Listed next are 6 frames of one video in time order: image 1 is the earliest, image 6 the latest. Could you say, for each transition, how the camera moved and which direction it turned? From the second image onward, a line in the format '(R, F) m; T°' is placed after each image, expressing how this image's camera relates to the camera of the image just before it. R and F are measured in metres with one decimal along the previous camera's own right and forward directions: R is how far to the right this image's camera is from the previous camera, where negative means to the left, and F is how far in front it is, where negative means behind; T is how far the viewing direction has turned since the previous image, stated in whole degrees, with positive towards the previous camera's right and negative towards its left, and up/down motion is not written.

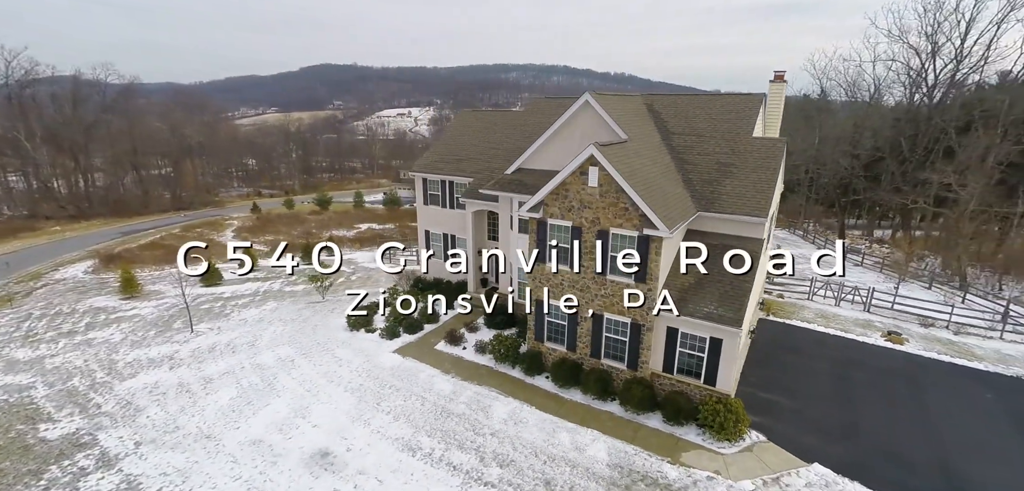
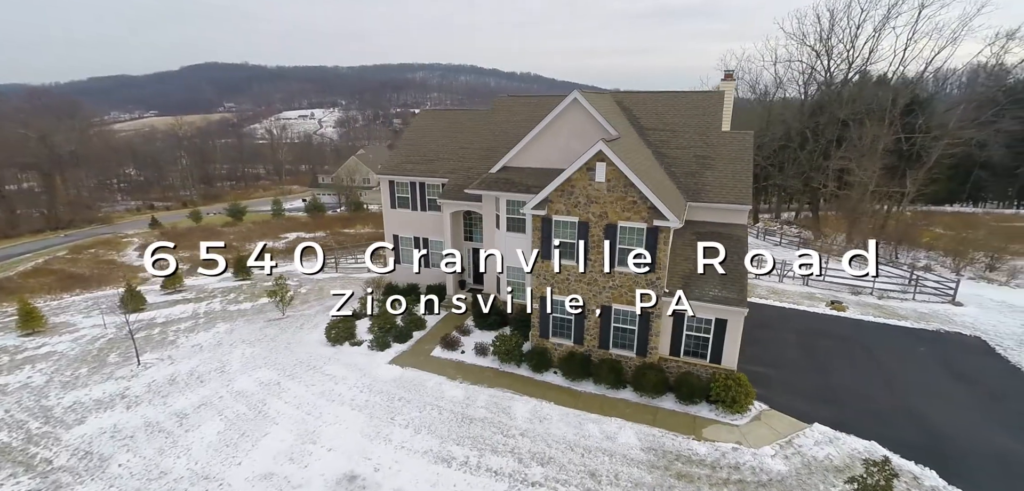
(-2.8, +0.4) m; +10°
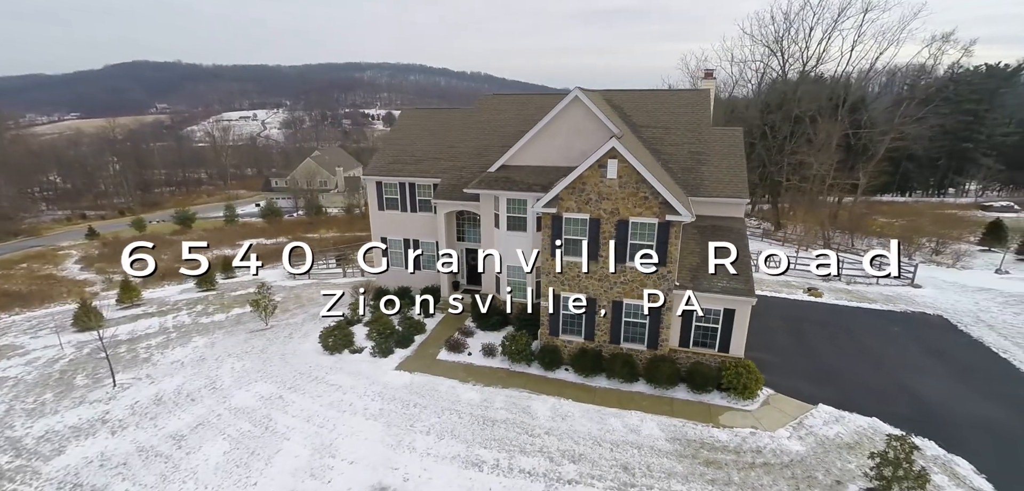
(-1.8, +0.2) m; +5°
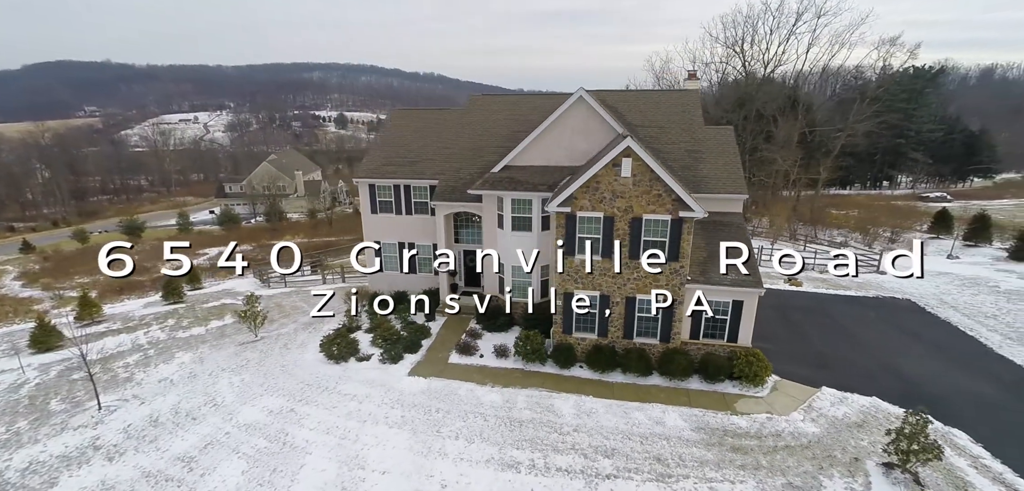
(-1.8, +0.1) m; +5°
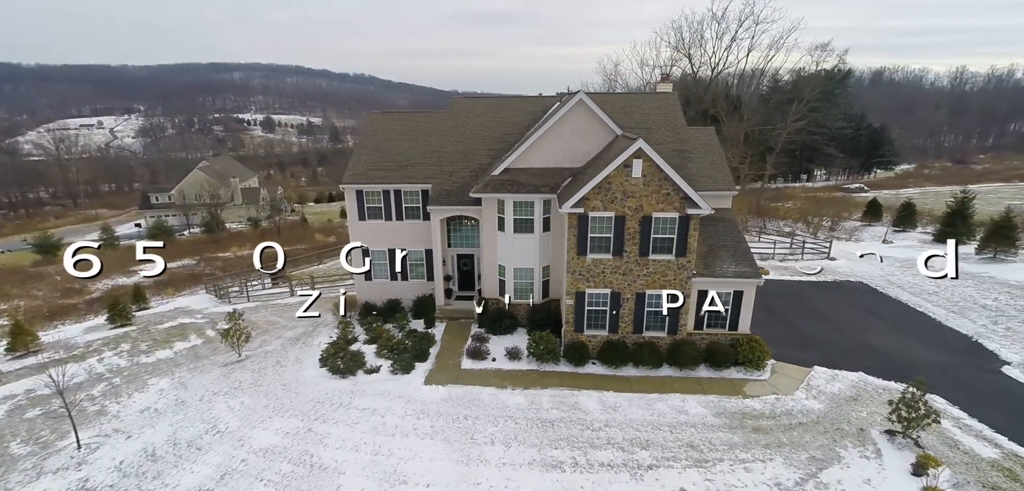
(-2.4, +0.1) m; +7°
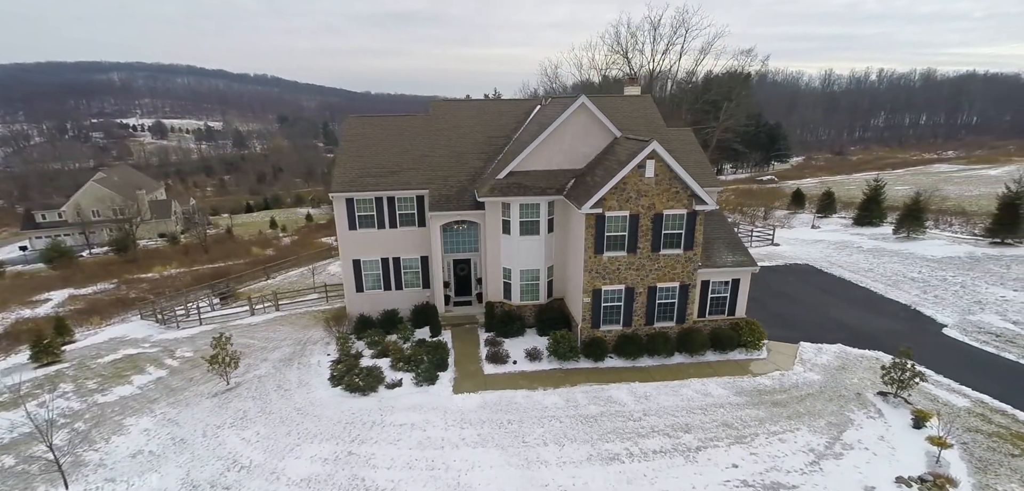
(-3.3, +0.1) m; +9°
